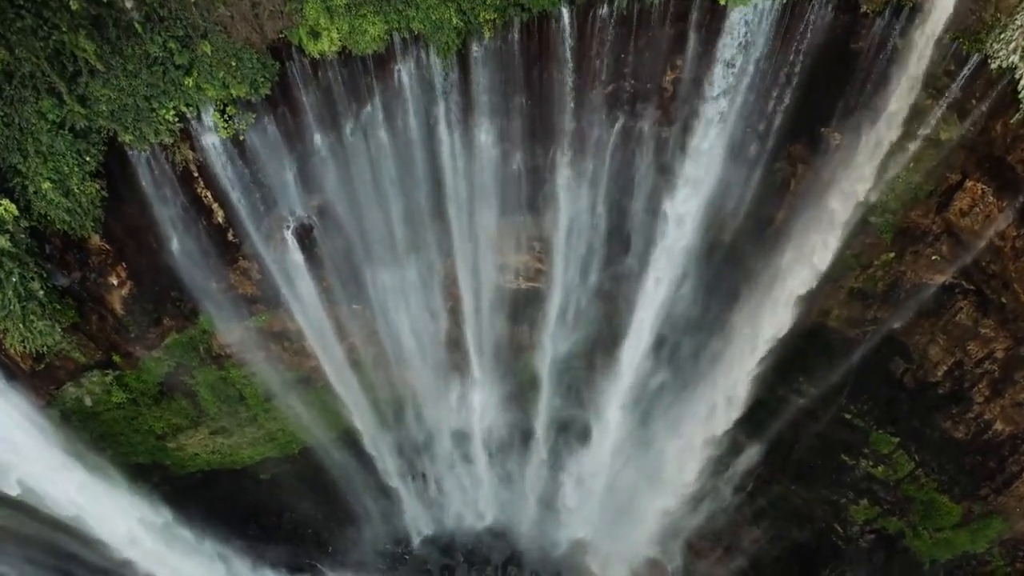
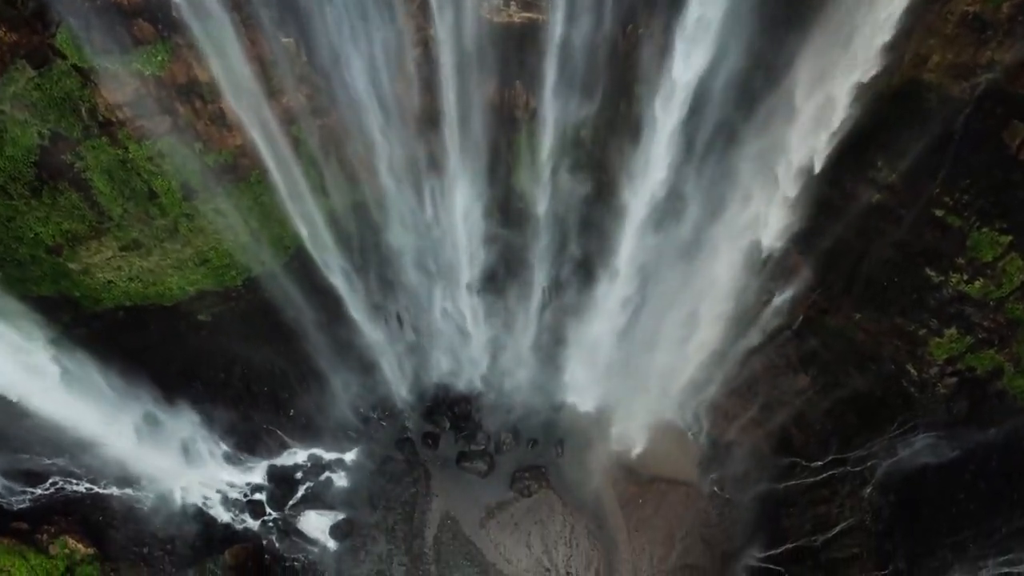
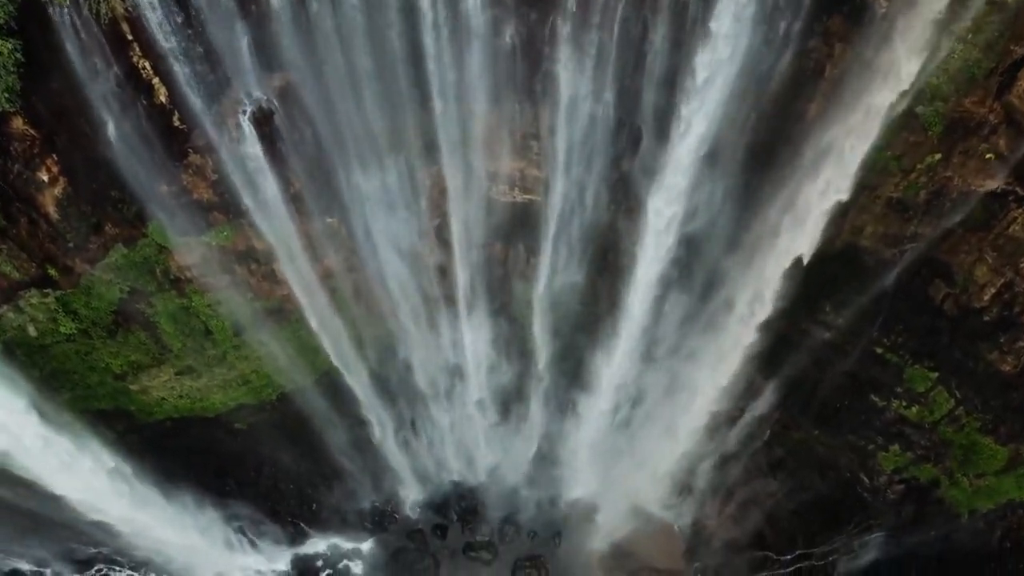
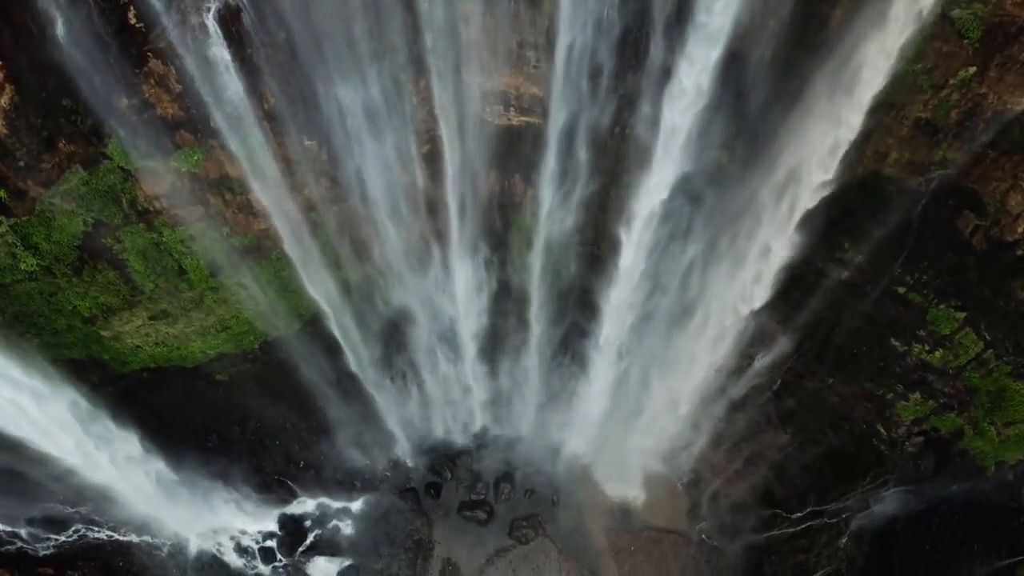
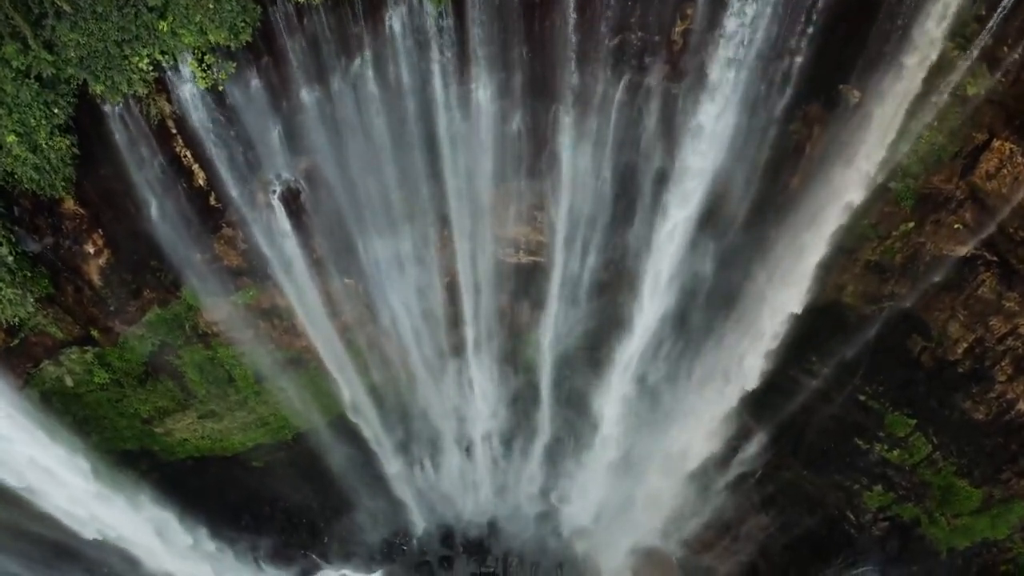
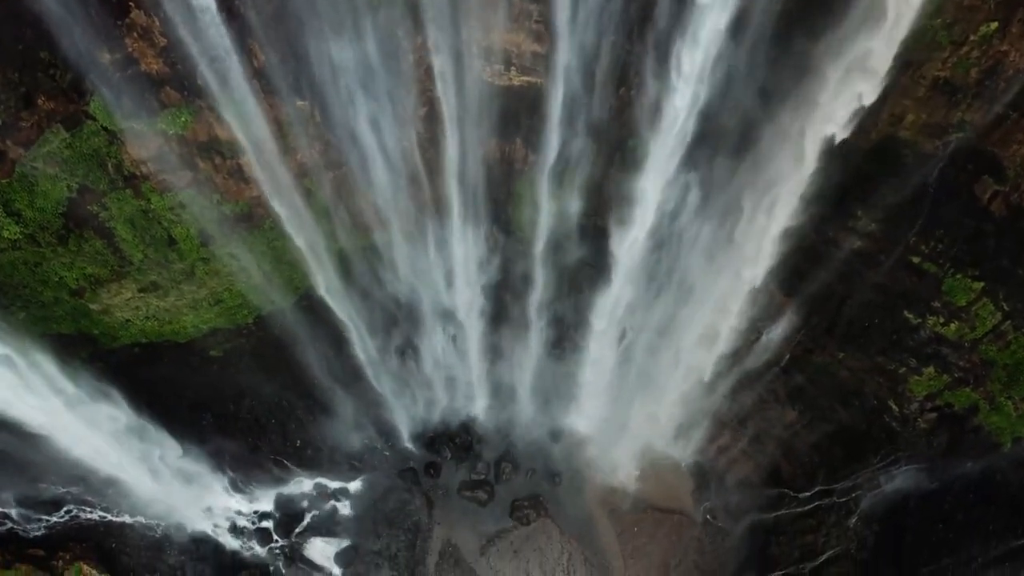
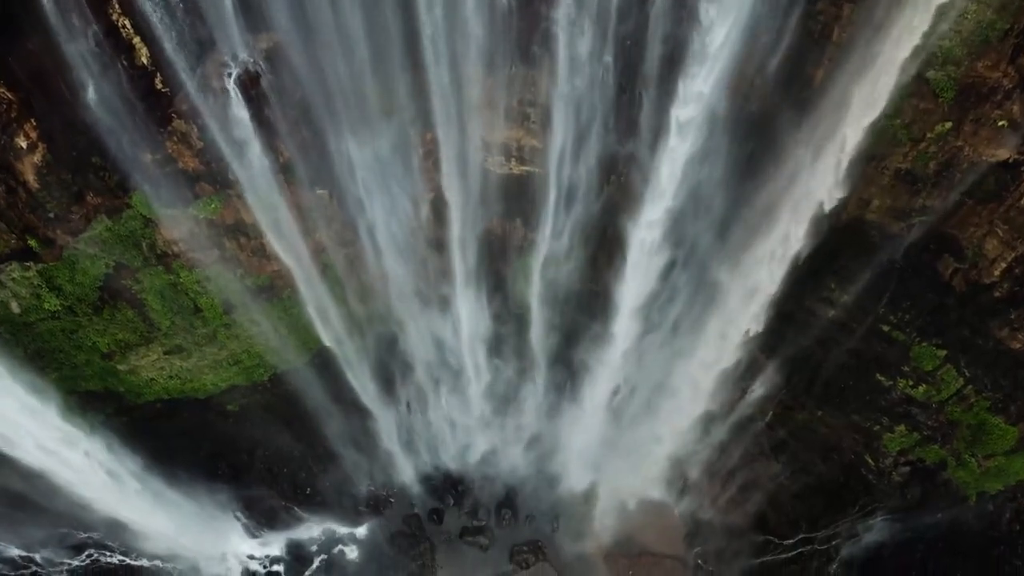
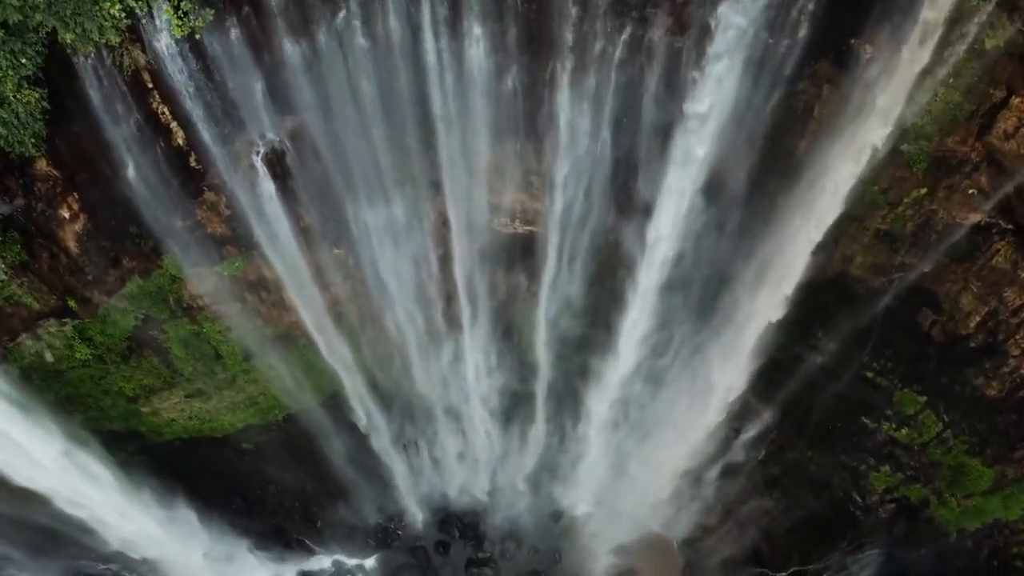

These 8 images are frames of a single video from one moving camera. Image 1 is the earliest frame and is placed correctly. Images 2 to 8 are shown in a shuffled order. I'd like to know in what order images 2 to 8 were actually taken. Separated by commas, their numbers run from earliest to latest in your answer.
5, 8, 3, 7, 4, 6, 2
